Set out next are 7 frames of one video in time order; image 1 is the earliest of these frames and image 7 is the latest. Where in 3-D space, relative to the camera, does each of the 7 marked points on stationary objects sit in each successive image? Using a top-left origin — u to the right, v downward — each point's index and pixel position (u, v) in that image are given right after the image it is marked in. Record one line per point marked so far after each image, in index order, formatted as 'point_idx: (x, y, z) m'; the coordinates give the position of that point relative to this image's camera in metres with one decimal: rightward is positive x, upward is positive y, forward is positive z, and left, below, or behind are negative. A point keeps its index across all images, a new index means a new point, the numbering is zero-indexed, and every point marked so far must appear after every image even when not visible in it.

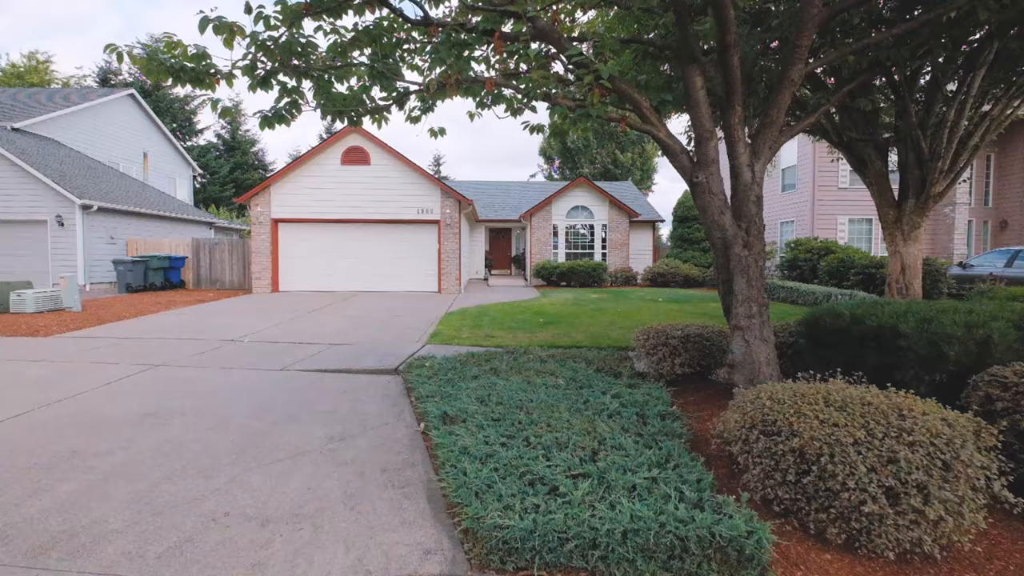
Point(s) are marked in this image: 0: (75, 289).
0: (-8.0, 0.0, +12.9) m
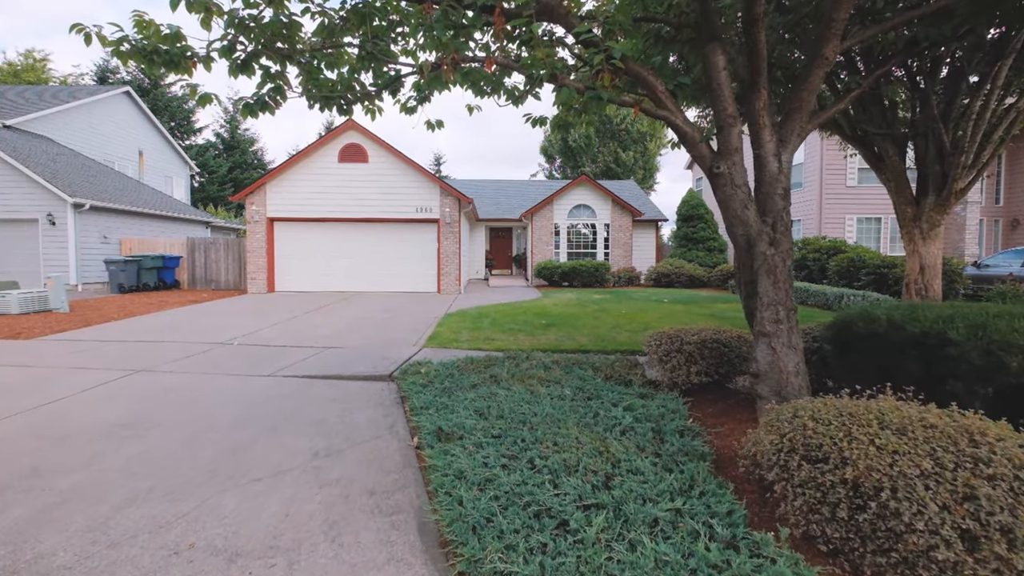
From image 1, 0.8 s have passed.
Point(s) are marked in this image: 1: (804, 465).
0: (-7.9, 0.0, +12.5) m
1: (+1.0, -0.6, +2.5) m
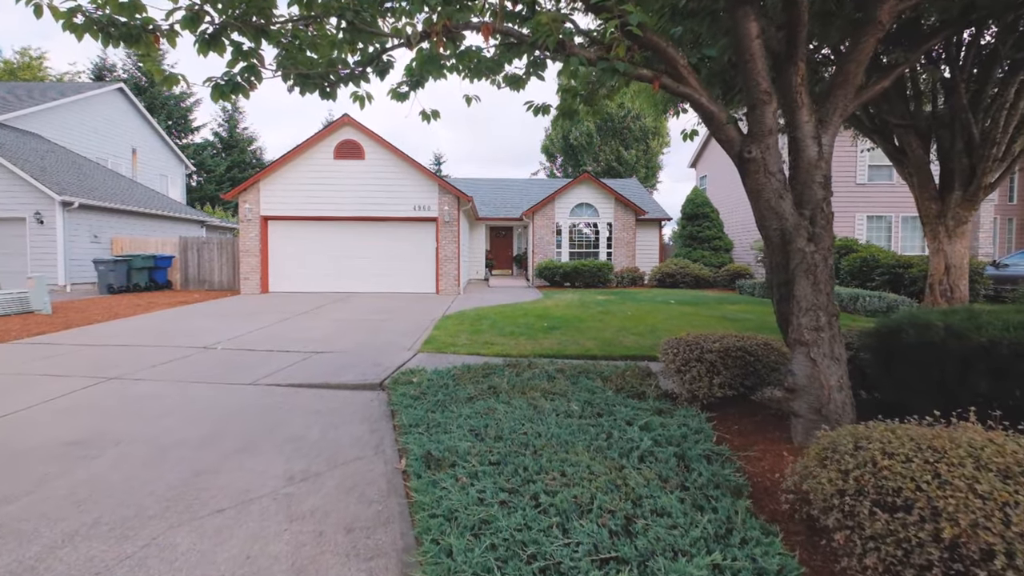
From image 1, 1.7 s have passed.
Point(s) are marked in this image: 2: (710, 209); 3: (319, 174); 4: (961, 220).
0: (-7.9, 0.0, +12.0) m
1: (+1.0, -0.6, +2.0) m
2: (+5.3, +2.1, +18.9) m
3: (-4.2, +2.5, +15.4) m
4: (+5.3, +0.8, +8.3) m
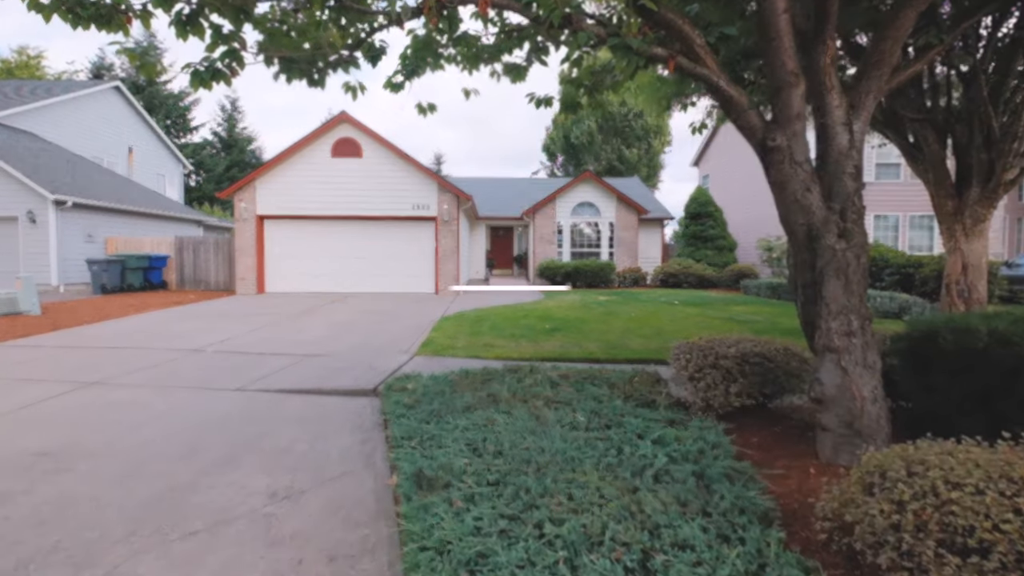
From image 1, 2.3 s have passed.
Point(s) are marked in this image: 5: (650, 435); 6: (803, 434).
0: (-7.9, 0.0, +11.7) m
1: (+1.0, -0.6, +1.7) m
2: (+5.3, +2.1, +18.6) m
3: (-4.2, +2.5, +15.1) m
4: (+5.3, +0.8, +8.0) m
5: (+0.7, -0.7, +3.4) m
6: (+1.5, -0.7, +3.7) m
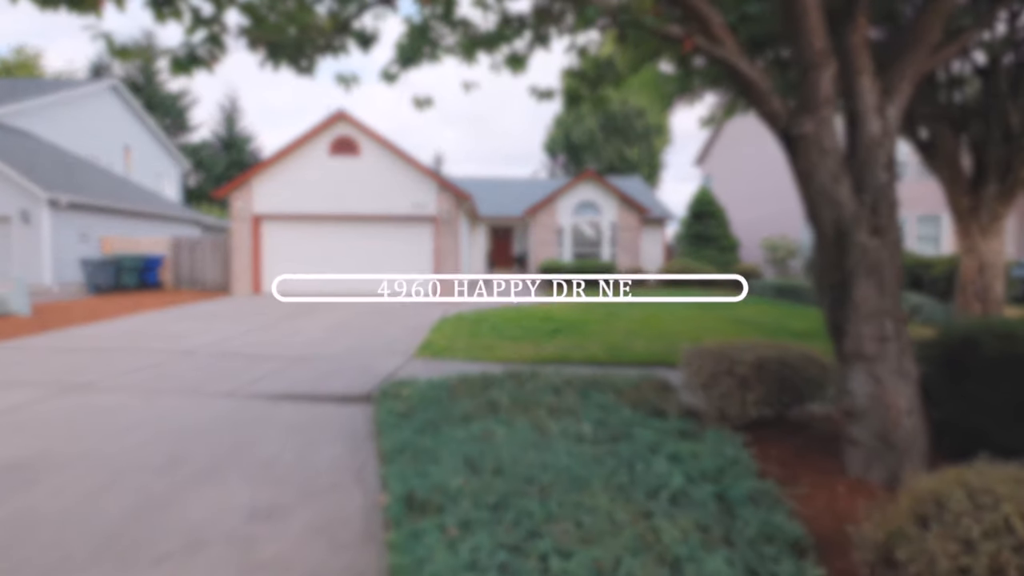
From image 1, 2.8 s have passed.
0: (-7.9, 0.0, +11.4) m
1: (+1.0, -0.7, +1.4) m
2: (+5.3, +2.1, +18.3) m
3: (-4.2, +2.5, +14.8) m
4: (+5.3, +0.8, +7.8) m
5: (+0.7, -0.7, +3.2) m
6: (+1.5, -0.8, +3.4) m
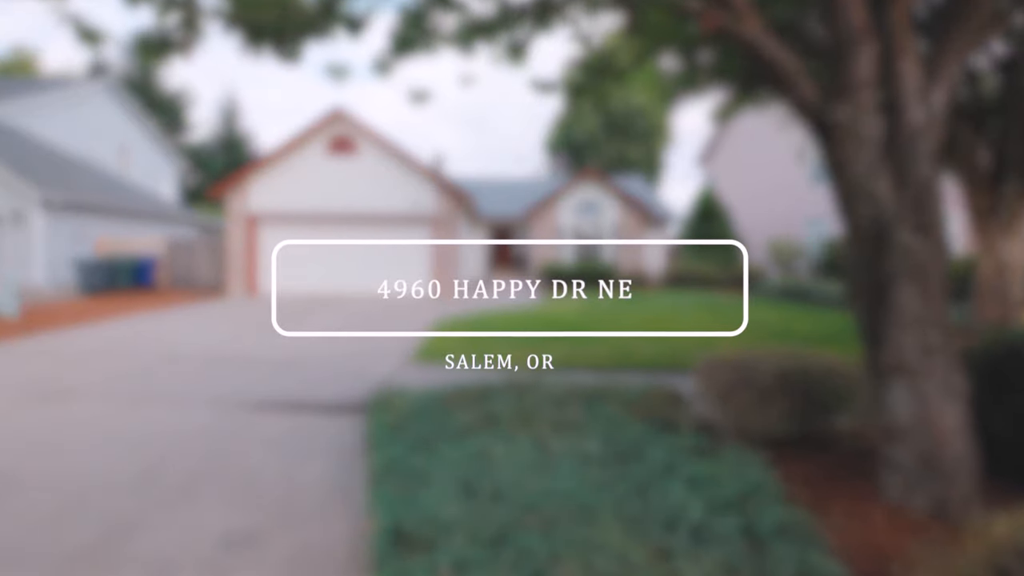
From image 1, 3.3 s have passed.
0: (-7.9, -0.1, +11.1) m
1: (+1.0, -0.7, +1.1) m
2: (+5.3, +2.1, +18.0) m
3: (-4.2, +2.4, +14.5) m
4: (+5.3, +0.8, +7.4) m
5: (+0.7, -0.7, +2.9) m
6: (+1.5, -0.8, +3.1) m
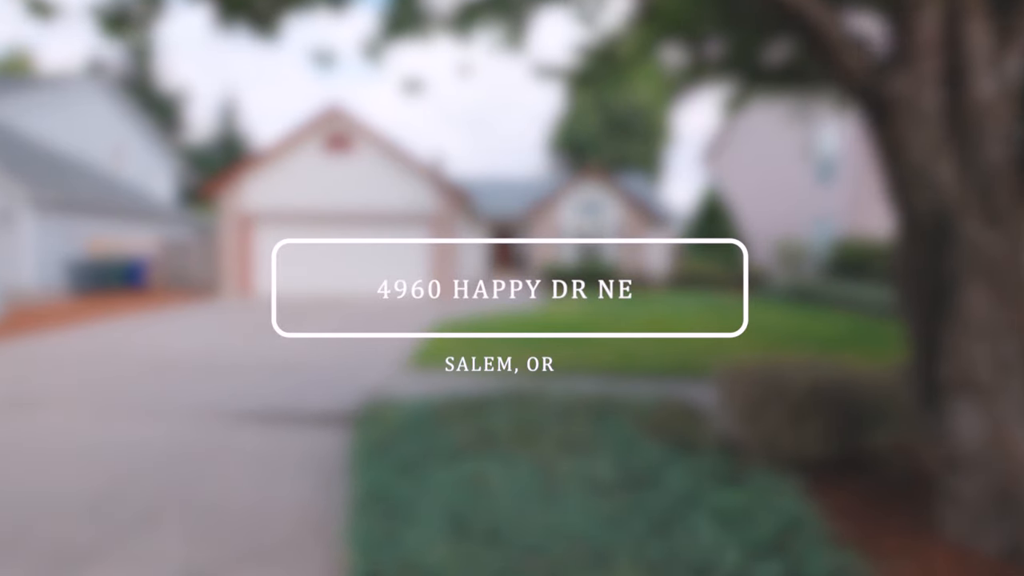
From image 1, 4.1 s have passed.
0: (-7.9, -0.1, +10.7) m
1: (+1.0, -0.7, +0.7) m
2: (+5.3, +2.0, +17.6) m
3: (-4.2, +2.4, +14.1) m
4: (+5.3, +0.8, +7.1) m
5: (+0.7, -0.7, +2.5) m
6: (+1.5, -0.8, +2.7) m
